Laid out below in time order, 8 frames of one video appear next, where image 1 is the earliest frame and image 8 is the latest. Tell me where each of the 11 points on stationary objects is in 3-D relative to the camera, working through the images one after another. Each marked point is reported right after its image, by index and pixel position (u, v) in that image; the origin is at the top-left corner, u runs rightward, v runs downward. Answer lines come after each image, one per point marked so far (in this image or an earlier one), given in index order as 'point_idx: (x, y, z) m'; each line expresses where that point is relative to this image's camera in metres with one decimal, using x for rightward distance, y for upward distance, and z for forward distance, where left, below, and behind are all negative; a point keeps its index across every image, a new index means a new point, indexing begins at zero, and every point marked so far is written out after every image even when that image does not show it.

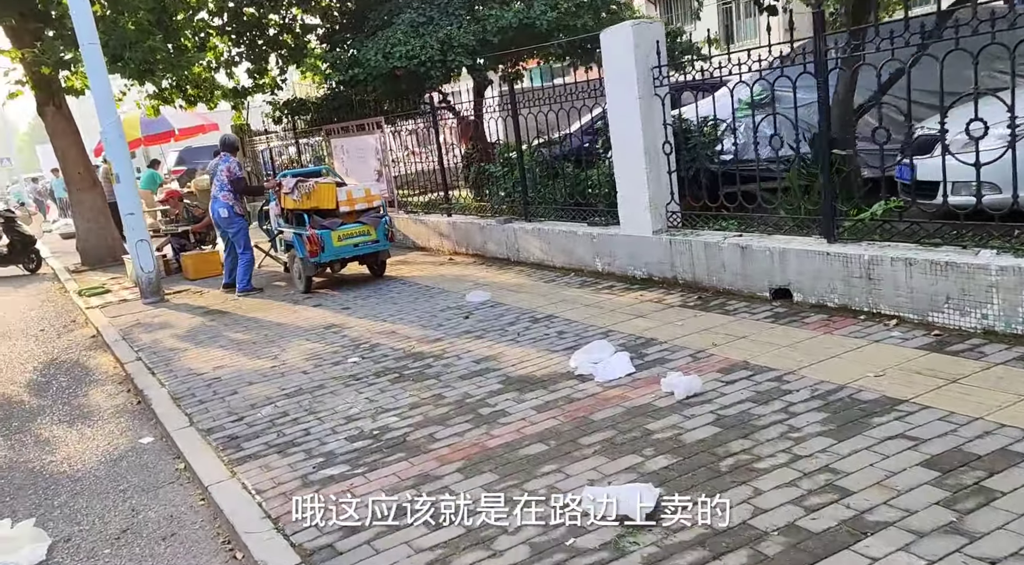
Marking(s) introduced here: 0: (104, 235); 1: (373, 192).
0: (-7.2, +0.9, +18.2) m
1: (-1.4, +0.9, +10.2) m
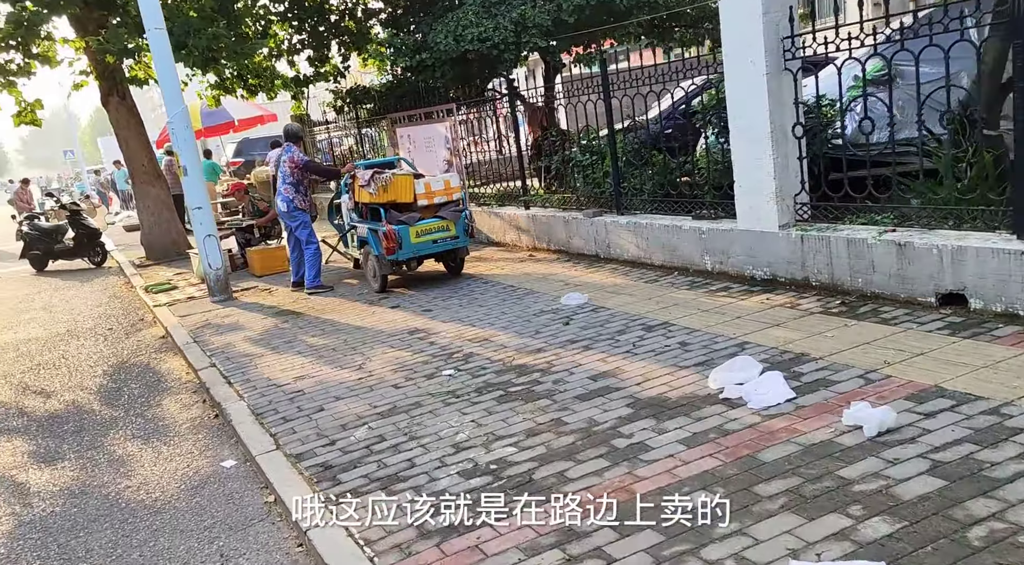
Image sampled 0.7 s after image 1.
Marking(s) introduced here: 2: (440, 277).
0: (-6.0, +1.0, +17.8) m
1: (-0.5, +0.9, +9.5) m
2: (-0.7, +0.1, +10.2) m
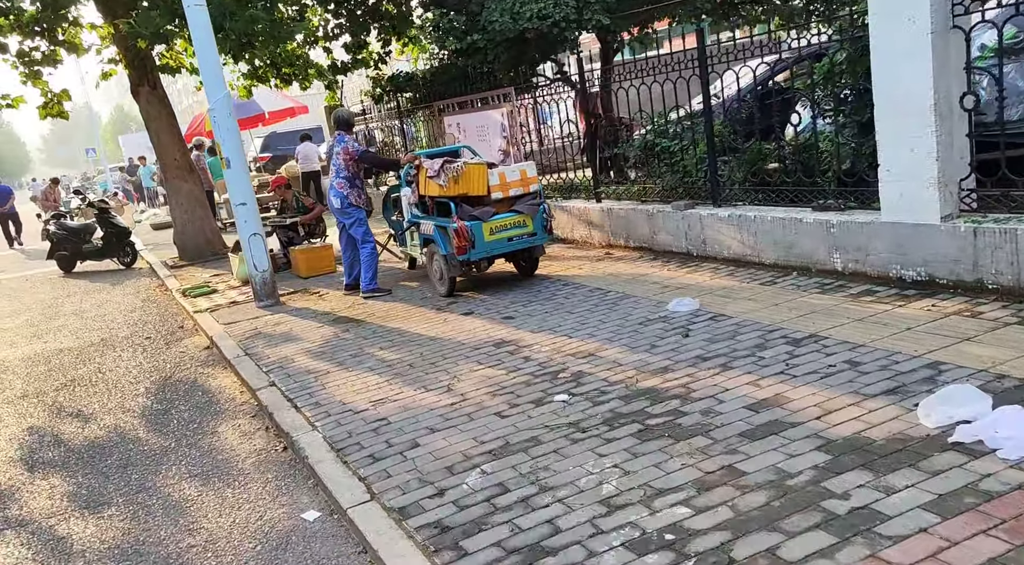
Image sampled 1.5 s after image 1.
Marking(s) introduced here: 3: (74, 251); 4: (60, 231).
0: (-5.2, +1.0, +17.0) m
1: (+0.1, +0.9, +8.6) m
2: (0.0, 0.0, +9.2) m
3: (-8.4, +0.6, +19.6) m
4: (-8.7, +1.0, +19.7) m
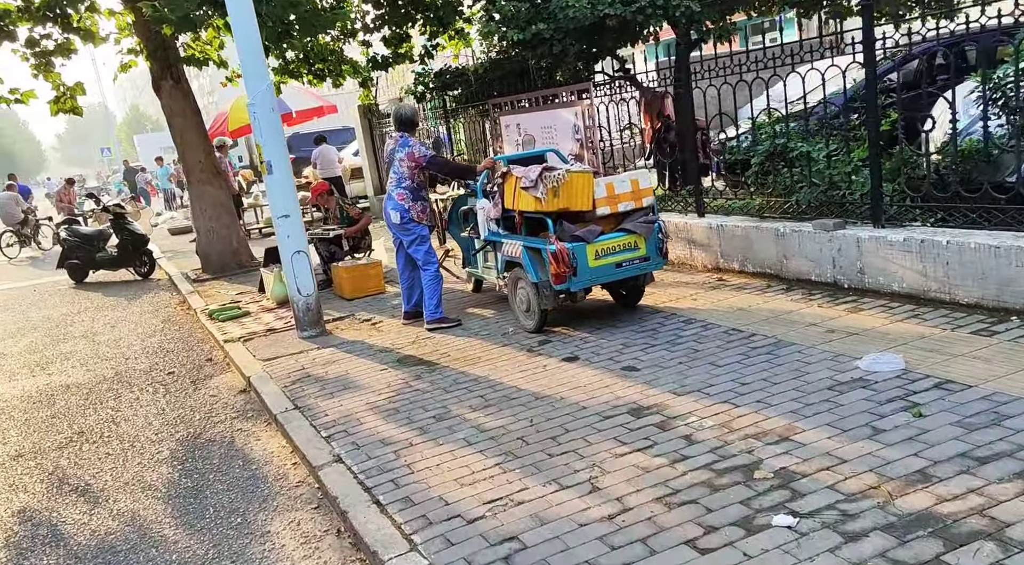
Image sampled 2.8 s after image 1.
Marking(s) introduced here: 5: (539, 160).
0: (-4.3, +0.7, +15.5) m
1: (+0.9, +0.7, +7.0) m
2: (+0.7, -0.2, +7.6) m
3: (-7.5, +0.4, +18.2) m
4: (-7.8, +0.8, +18.3) m
5: (+0.2, +1.0, +8.1) m
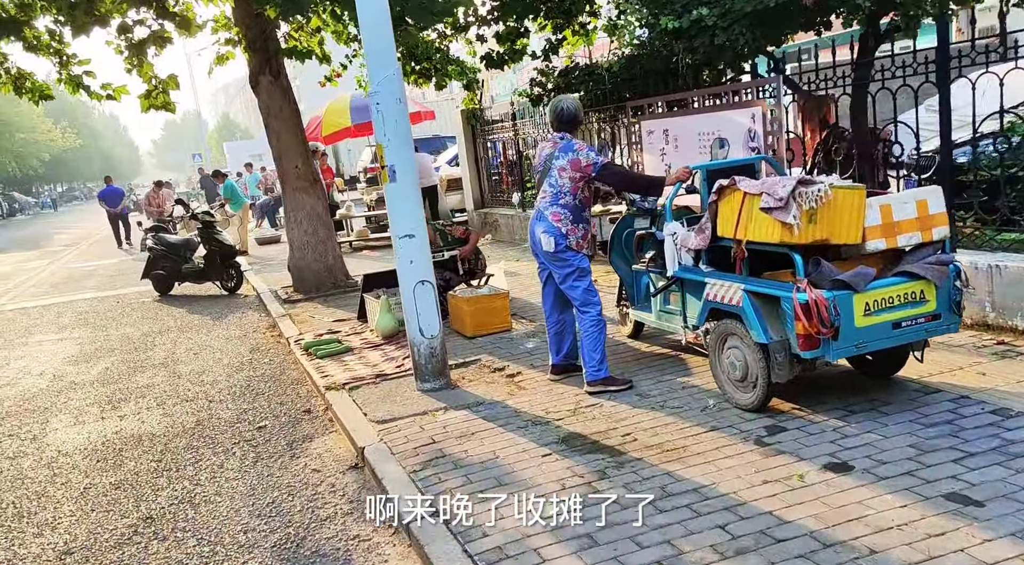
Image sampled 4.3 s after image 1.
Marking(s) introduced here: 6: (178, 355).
0: (-2.6, +0.4, +13.8) m
1: (+2.0, +0.3, +4.9) m
2: (+1.8, -0.5, +5.6) m
3: (-5.6, +0.2, +16.7) m
4: (-5.8, +0.6, +16.8) m
5: (+1.4, +0.7, +6.1) m
6: (-3.8, -0.8, +11.5) m
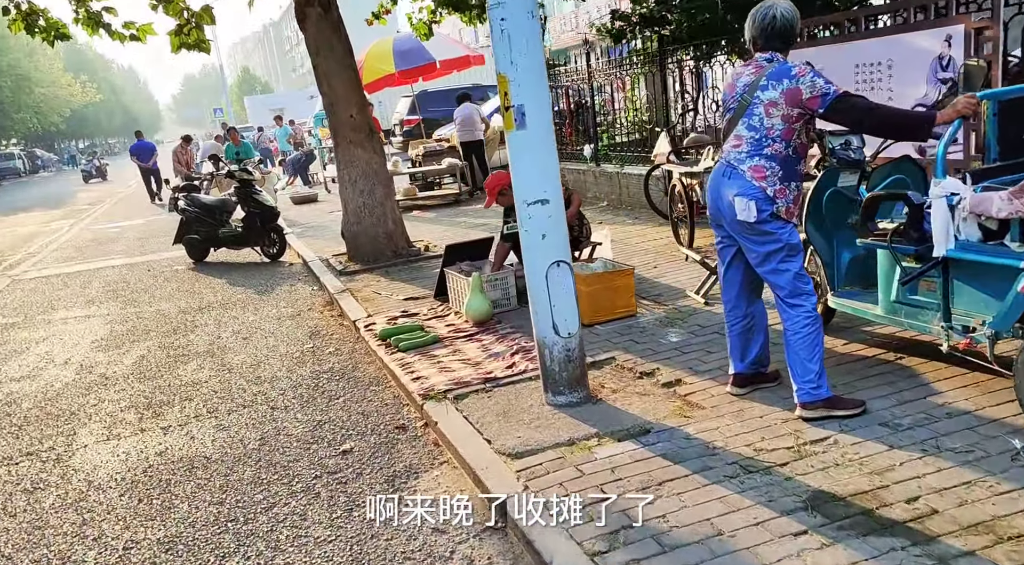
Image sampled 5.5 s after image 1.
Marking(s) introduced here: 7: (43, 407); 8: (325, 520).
0: (-1.5, +0.8, +12.0) m
1: (+2.8, +0.3, +3.1) m
2: (+2.7, -0.5, +3.8) m
3: (-4.4, +0.7, +15.0) m
4: (-4.7, +1.1, +15.1) m
5: (+2.3, +0.7, +4.2) m
6: (-2.8, -0.5, +9.8) m
7: (-3.6, -1.0, +8.0) m
8: (-0.9, -1.1, +4.8) m
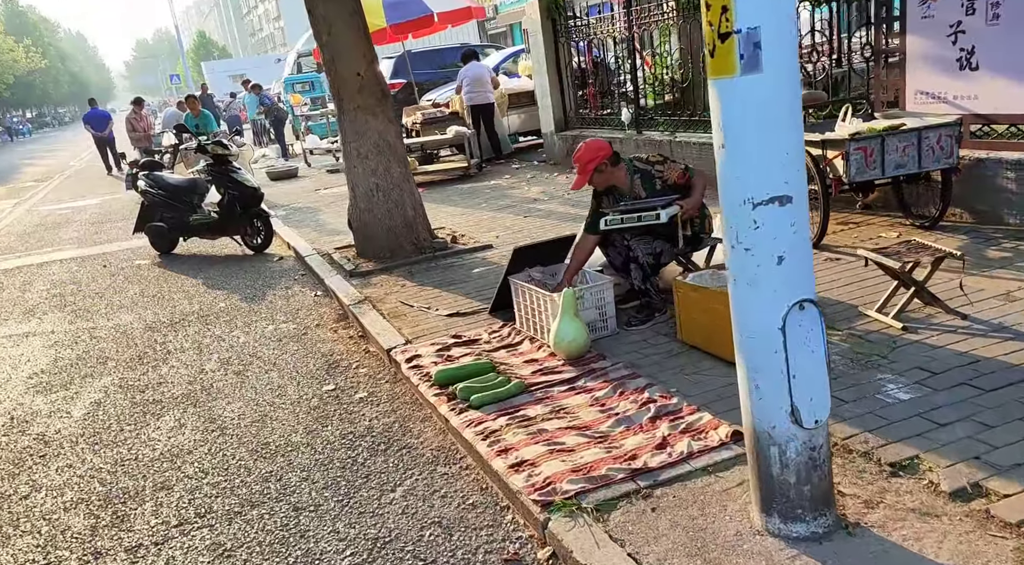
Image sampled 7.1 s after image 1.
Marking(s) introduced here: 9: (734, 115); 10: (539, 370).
0: (-1.1, +0.8, +9.6) m
1: (+3.5, +0.1, +0.8) m
2: (+3.4, -0.7, +1.5) m
3: (-4.0, +0.7, +12.5) m
4: (-4.3, +1.1, +12.6) m
5: (+3.0, +0.5, +1.9) m
6: (-2.2, -0.6, +7.4) m
7: (-3.0, -1.2, +5.6) m
8: (-0.2, -1.3, +2.5) m
9: (+0.7, +0.5, +3.1) m
10: (+0.2, -0.5, +5.8) m
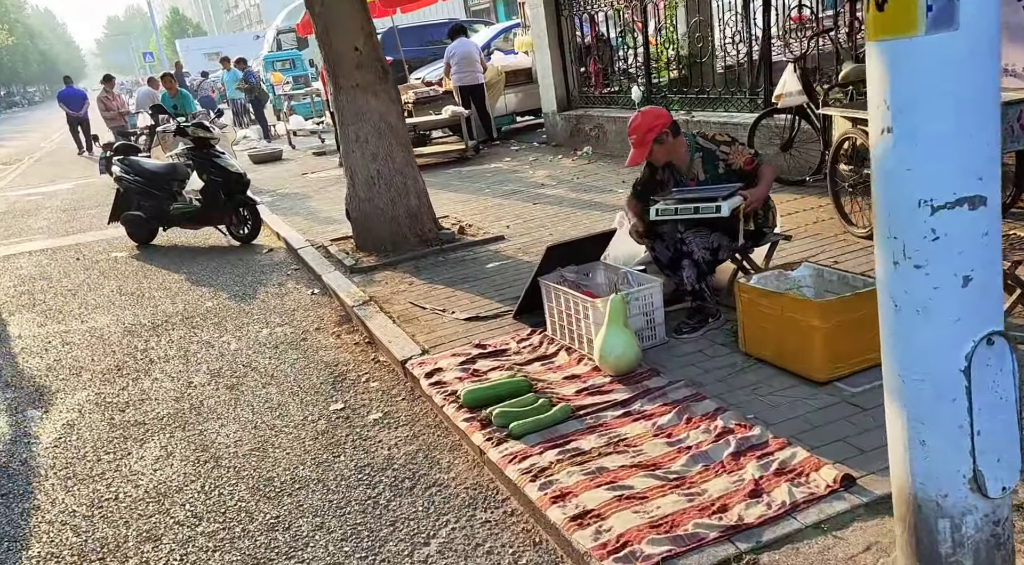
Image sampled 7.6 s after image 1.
0: (-0.9, +0.8, +8.8) m
1: (+3.8, 0.0, +0.1) m
2: (+3.7, -0.8, +0.8) m
3: (-4.0, +0.7, +11.6) m
4: (-4.2, +1.1, +11.7) m
5: (+3.2, +0.5, +1.2) m
6: (-2.0, -0.7, +6.6) m
7: (-2.8, -1.3, +4.8) m
8: (+0.1, -1.4, +1.8) m
9: (+1.0, +0.4, +2.3) m
10: (+0.4, -0.5, +5.0) m
